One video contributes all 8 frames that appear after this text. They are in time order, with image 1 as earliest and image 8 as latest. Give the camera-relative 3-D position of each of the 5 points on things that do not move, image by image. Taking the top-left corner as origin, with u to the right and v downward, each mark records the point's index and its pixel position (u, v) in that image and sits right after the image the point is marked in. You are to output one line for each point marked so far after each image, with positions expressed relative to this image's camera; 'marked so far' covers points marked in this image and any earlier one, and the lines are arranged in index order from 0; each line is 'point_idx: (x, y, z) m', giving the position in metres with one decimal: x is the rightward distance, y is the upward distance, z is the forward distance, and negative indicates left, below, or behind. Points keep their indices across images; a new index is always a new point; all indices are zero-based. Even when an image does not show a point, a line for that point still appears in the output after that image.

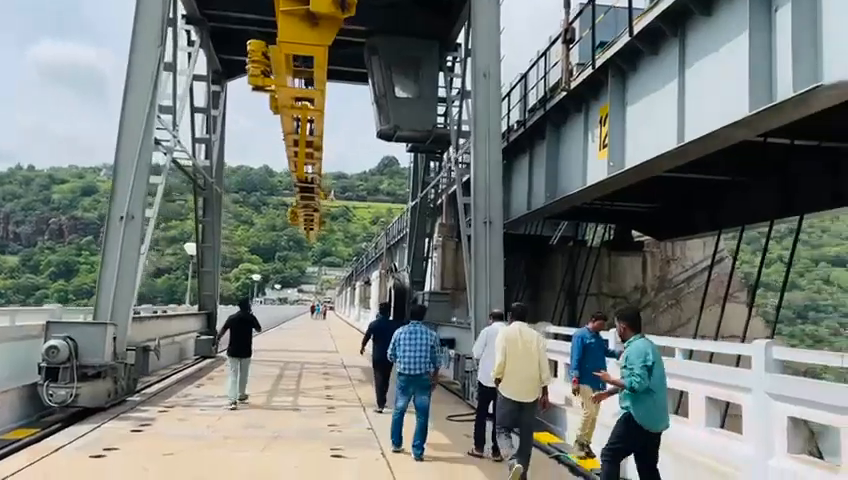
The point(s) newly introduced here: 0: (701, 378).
0: (+3.2, -1.6, +8.1) m
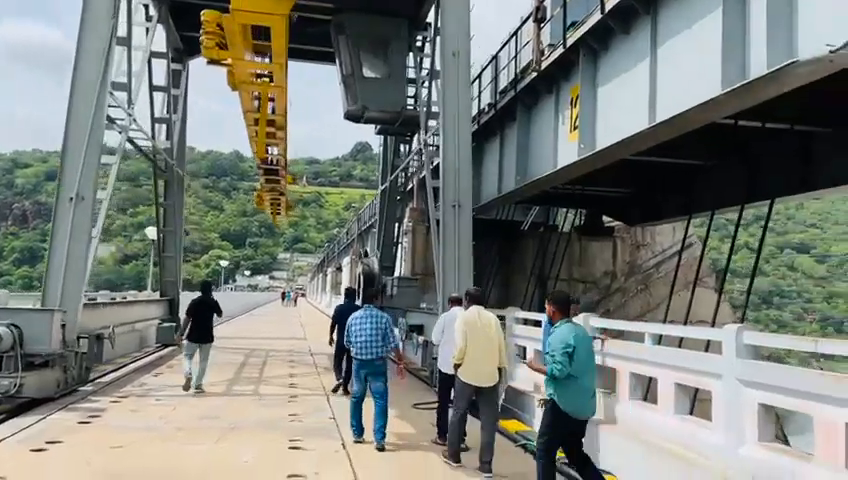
0: (+2.8, -1.4, +7.9) m
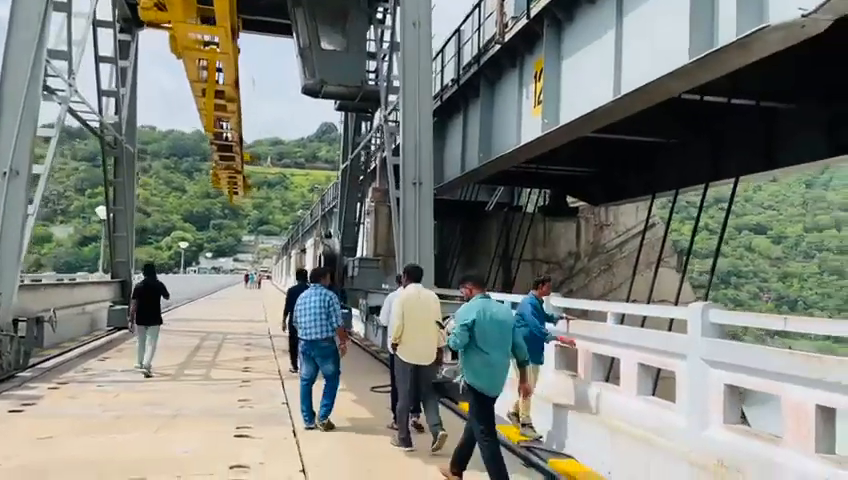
0: (+2.3, -1.1, +7.6) m
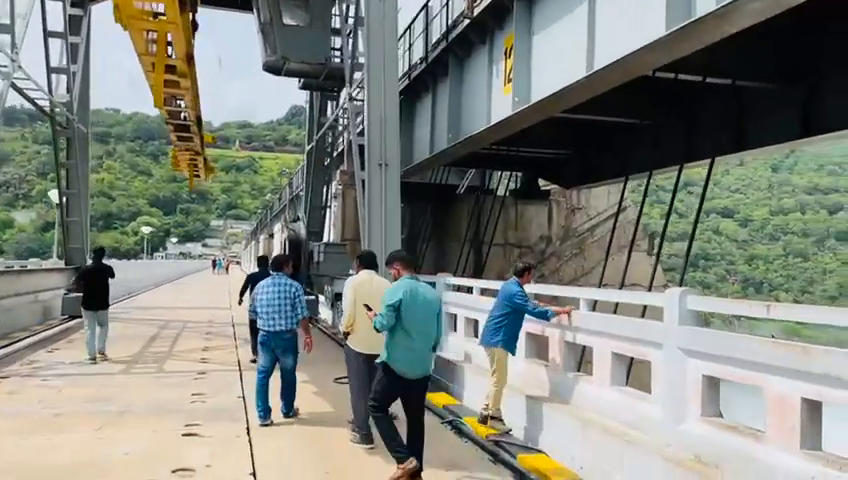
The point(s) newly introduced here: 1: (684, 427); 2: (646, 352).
0: (+1.9, -1.0, +7.2) m
1: (+2.2, -1.6, +5.9) m
2: (+2.1, -1.1, +6.7) m
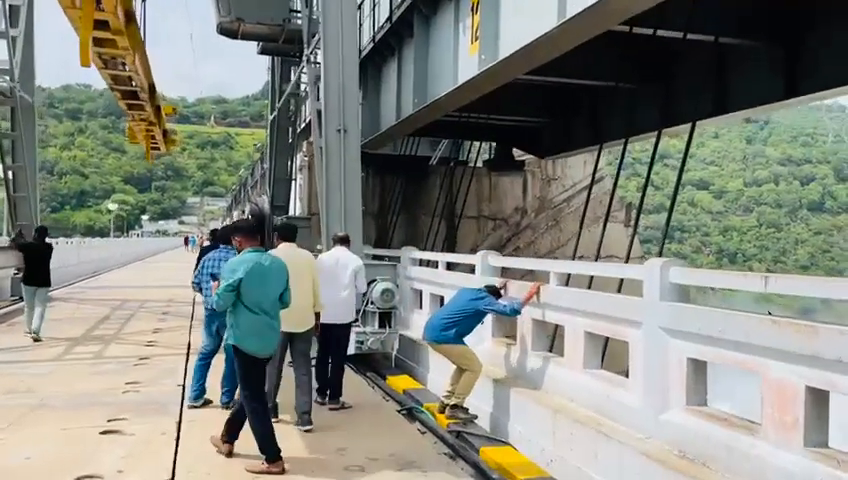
0: (+1.4, -0.6, +6.5) m
1: (+1.8, -1.3, +5.2) m
2: (+1.7, -0.8, +6.0) m
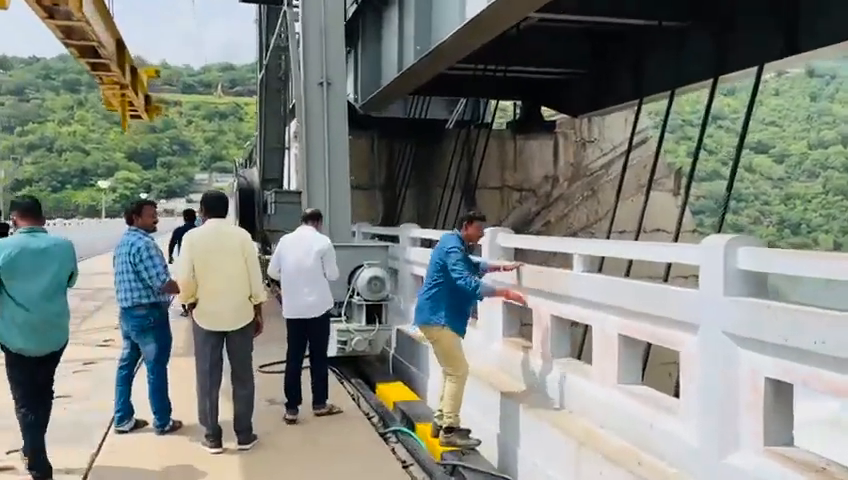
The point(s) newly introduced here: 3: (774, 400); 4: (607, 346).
0: (+1.4, -0.5, +4.9) m
1: (+1.7, -1.2, +3.6) m
2: (+1.6, -0.6, +4.4) m
3: (+1.9, -0.8, +3.5) m
4: (+1.3, -0.8, +5.0) m
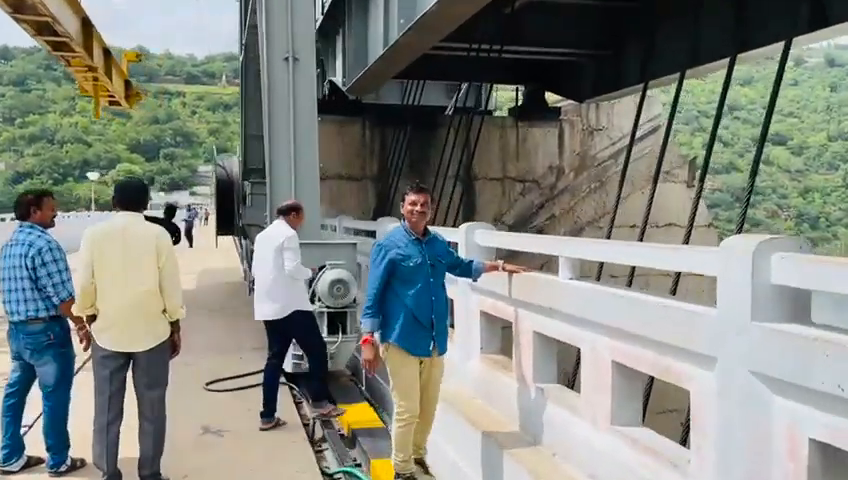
0: (+1.0, -0.5, +3.9) m
1: (+1.4, -1.2, +2.6) m
2: (+1.2, -0.6, +3.3) m
3: (+1.5, -0.9, +2.5) m
4: (+1.0, -0.8, +3.9) m
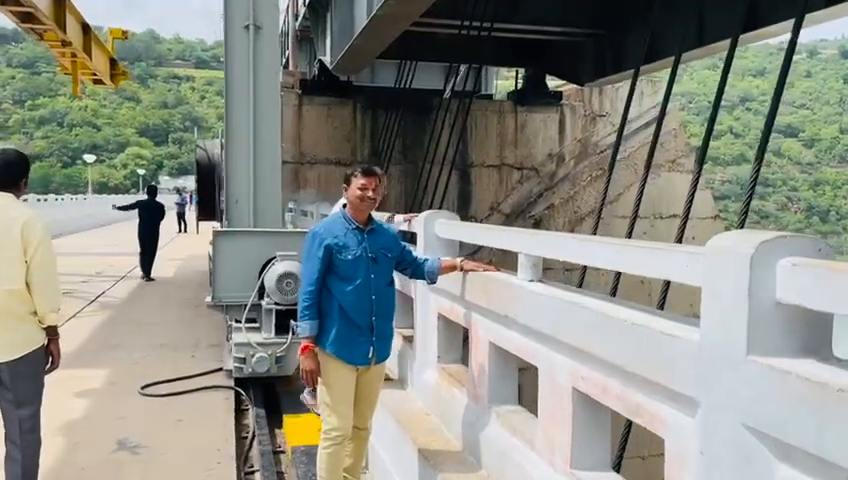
0: (+0.7, -0.4, +3.1) m
1: (+0.9, -1.2, +1.8) m
2: (+0.8, -0.6, +2.5) m
3: (+1.1, -0.9, +1.7) m
4: (+0.6, -0.7, +3.1) m
